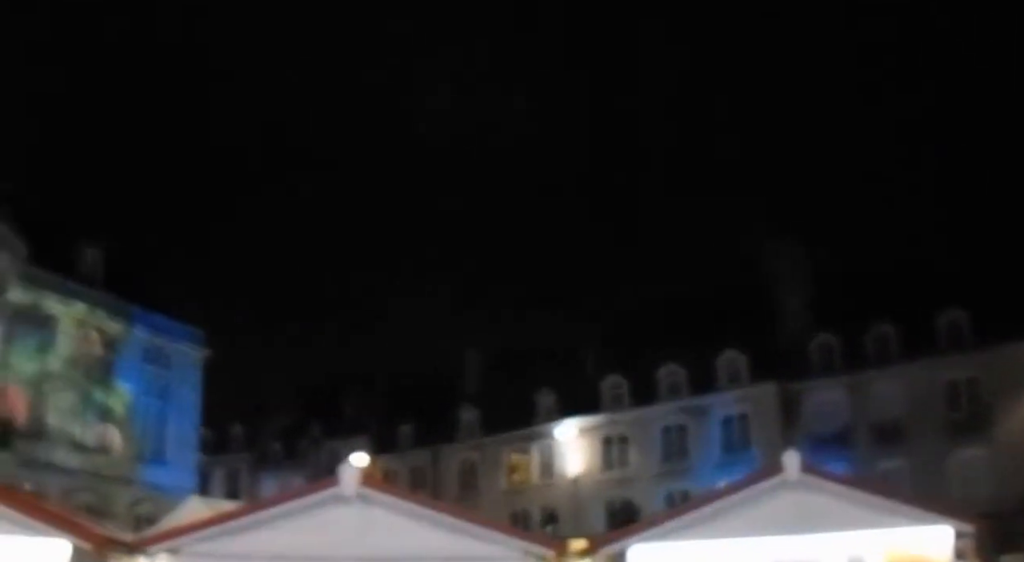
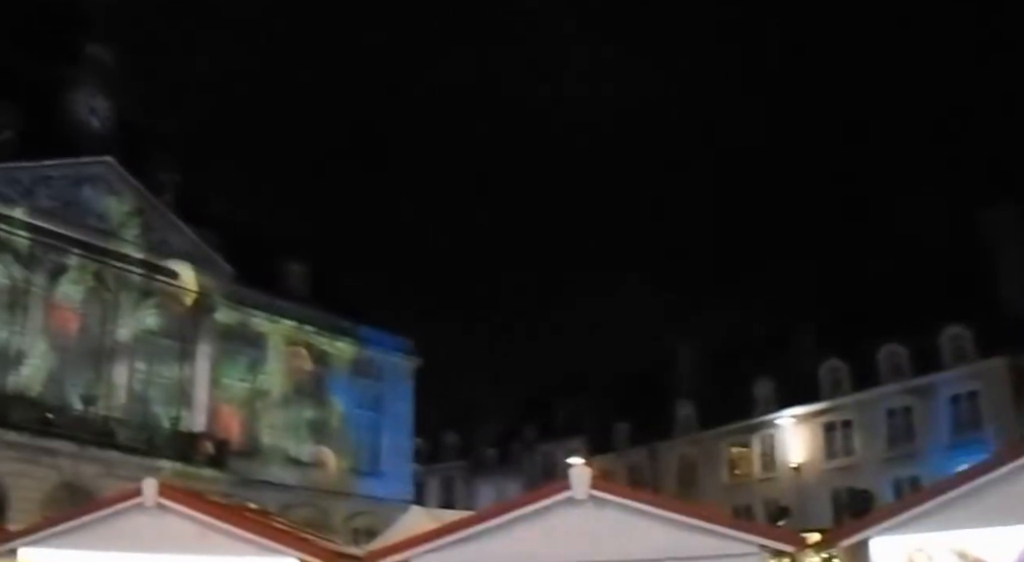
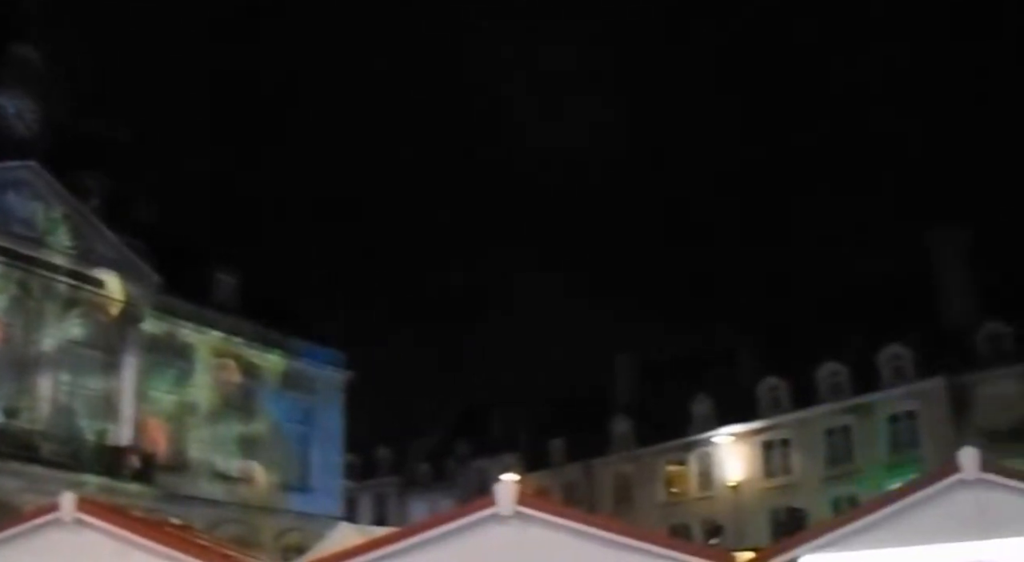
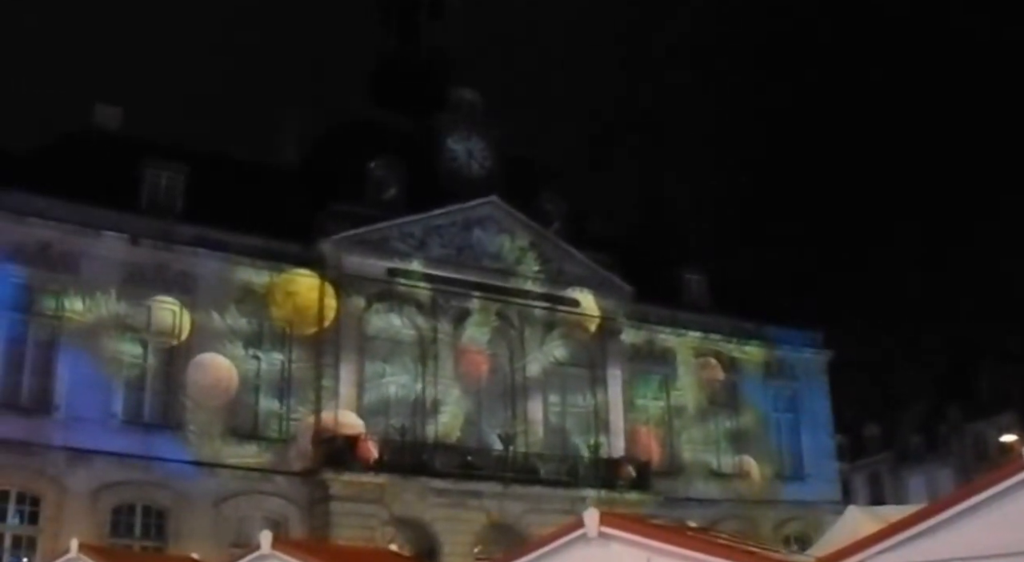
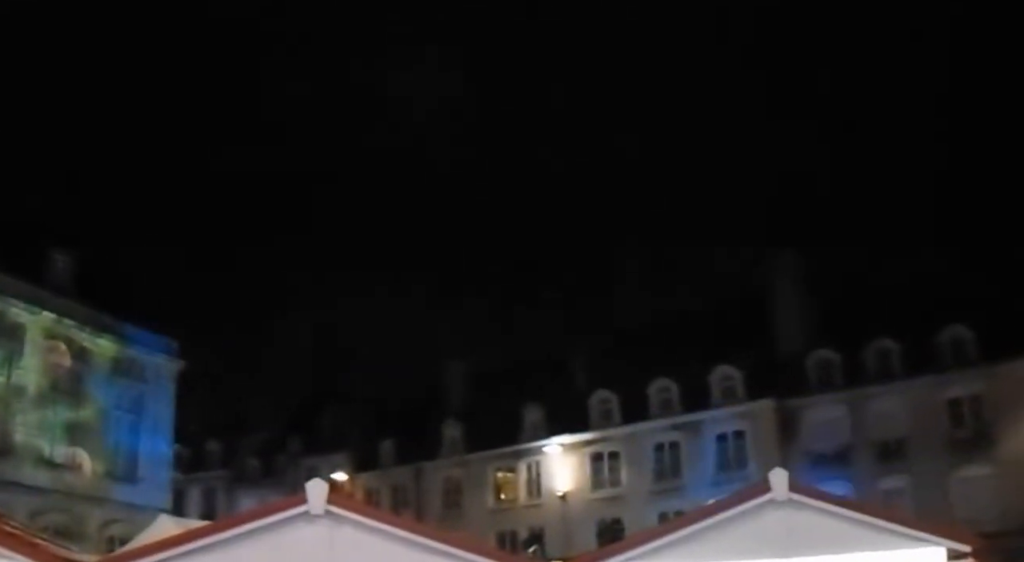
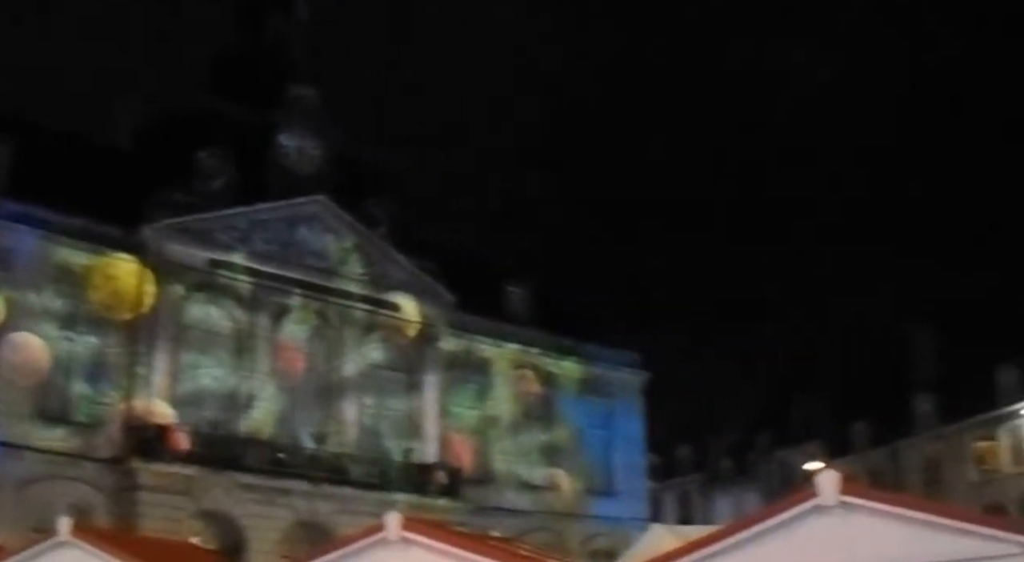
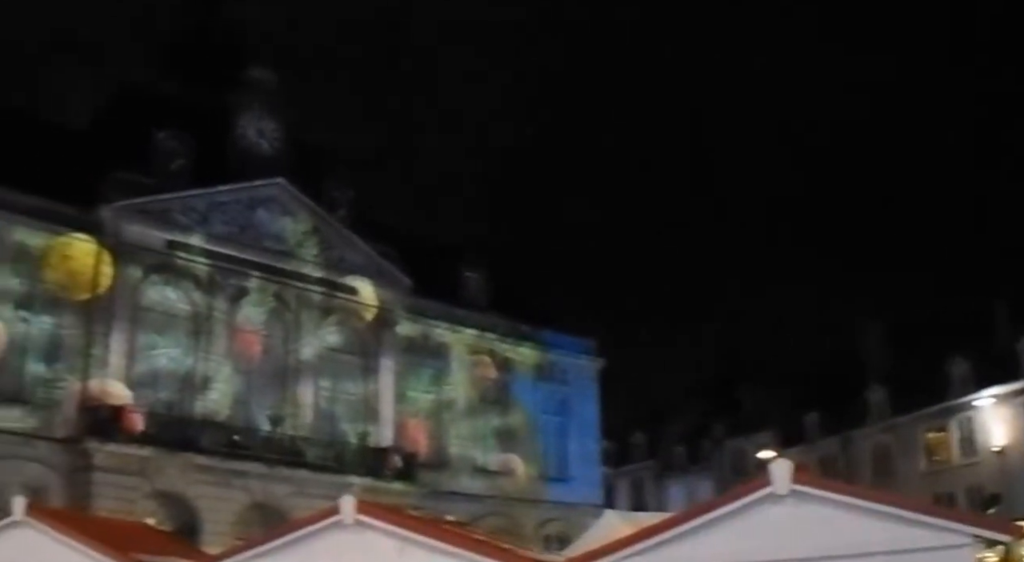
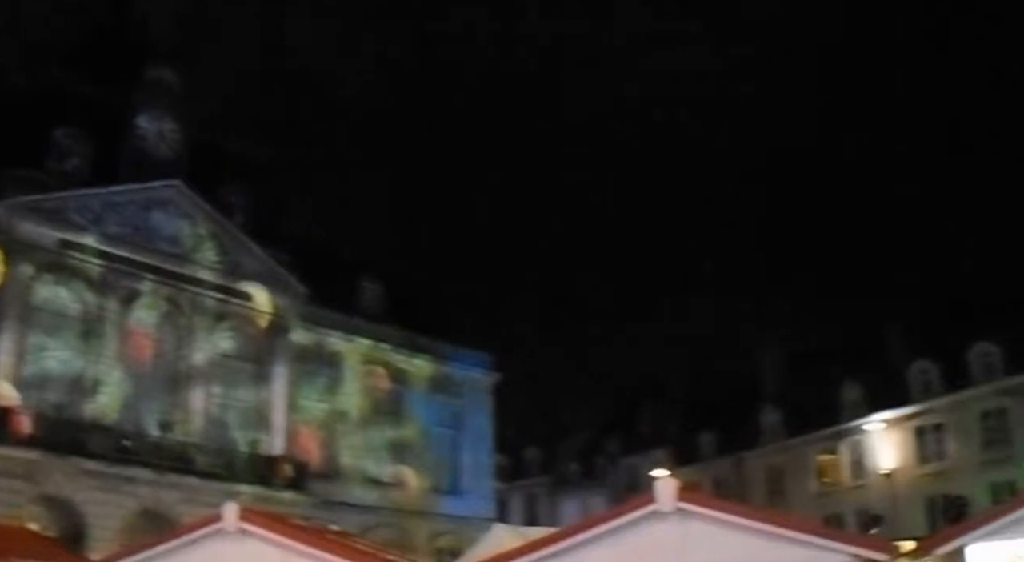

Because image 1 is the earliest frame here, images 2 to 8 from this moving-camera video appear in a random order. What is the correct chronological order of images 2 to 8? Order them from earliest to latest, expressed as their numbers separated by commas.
2, 7, 4, 6, 8, 3, 5
